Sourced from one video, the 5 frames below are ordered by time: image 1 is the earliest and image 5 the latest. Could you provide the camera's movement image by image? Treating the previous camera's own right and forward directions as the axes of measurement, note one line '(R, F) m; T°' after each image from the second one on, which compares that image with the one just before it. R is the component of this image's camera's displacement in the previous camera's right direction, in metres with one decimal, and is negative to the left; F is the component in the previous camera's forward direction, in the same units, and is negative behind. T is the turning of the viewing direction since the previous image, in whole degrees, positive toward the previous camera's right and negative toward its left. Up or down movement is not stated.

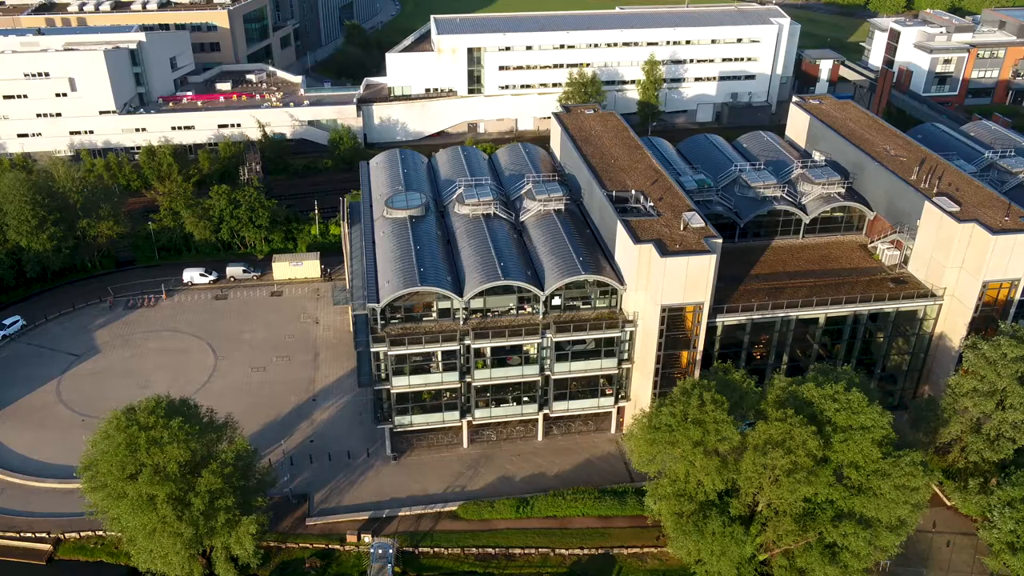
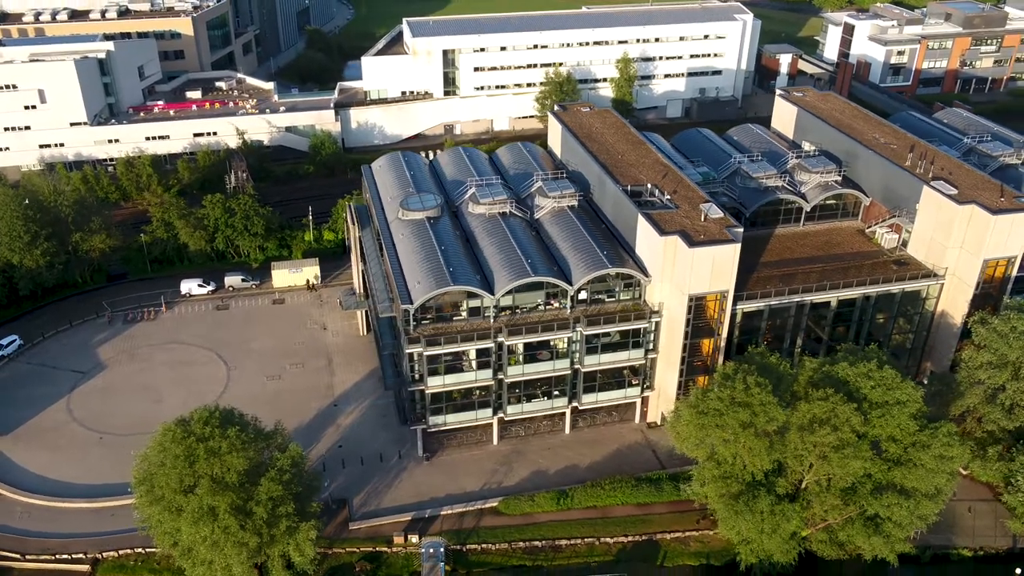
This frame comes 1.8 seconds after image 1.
(-4.1, -0.3) m; +4°
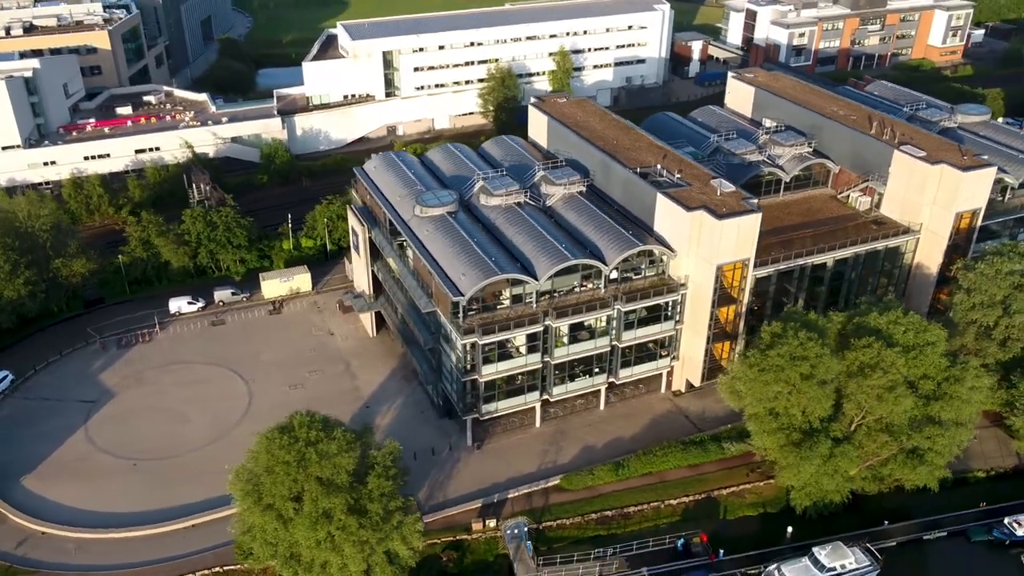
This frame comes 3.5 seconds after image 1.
(-7.8, -0.6) m; +8°
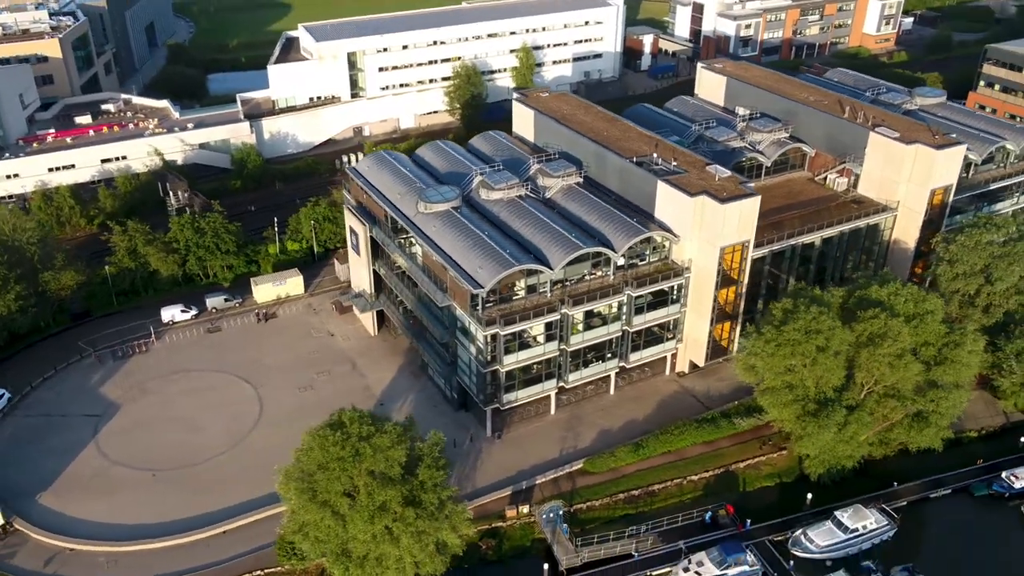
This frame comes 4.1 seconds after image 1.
(-4.0, -0.6) m; +4°
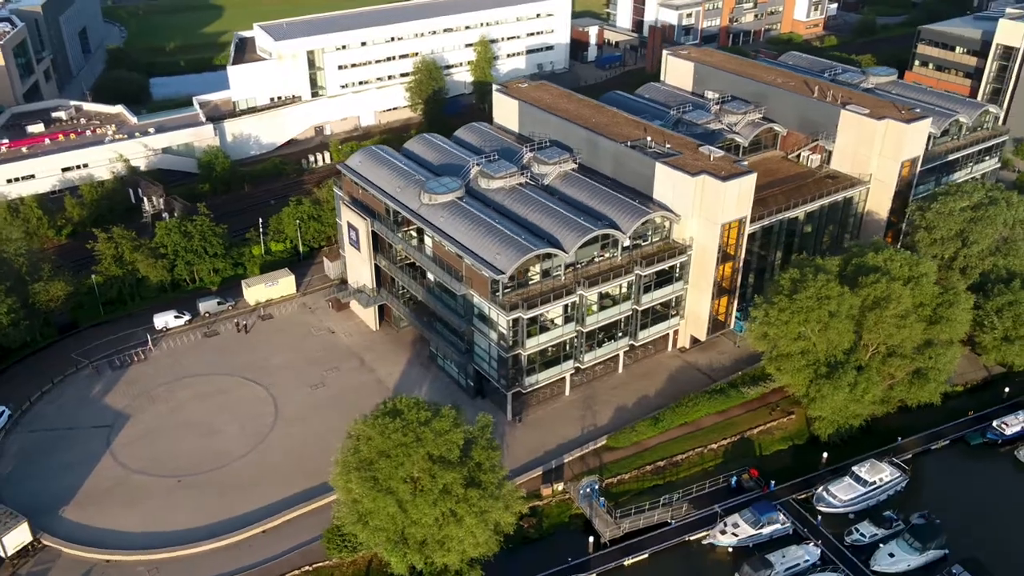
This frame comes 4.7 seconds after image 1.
(-4.6, -0.6) m; +5°
